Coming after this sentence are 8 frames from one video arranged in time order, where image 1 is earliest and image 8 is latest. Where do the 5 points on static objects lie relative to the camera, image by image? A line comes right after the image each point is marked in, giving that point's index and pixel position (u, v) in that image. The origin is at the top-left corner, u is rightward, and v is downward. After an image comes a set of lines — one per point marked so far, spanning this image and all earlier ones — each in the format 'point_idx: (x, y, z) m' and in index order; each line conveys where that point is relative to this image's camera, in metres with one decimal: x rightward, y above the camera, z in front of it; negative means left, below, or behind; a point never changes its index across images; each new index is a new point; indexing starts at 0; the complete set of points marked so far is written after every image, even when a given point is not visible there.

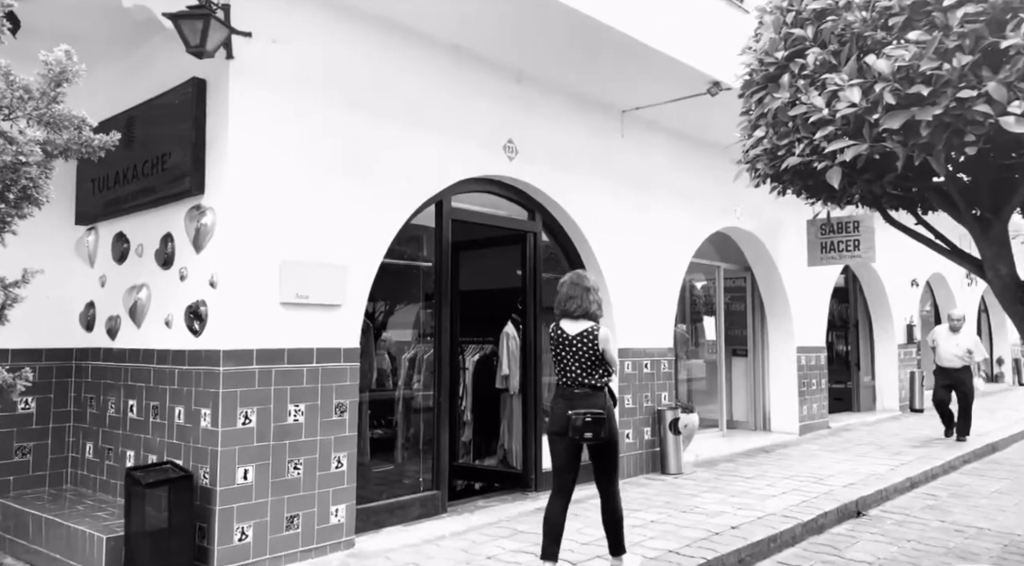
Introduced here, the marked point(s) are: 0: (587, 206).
0: (+0.5, +0.7, +8.3) m
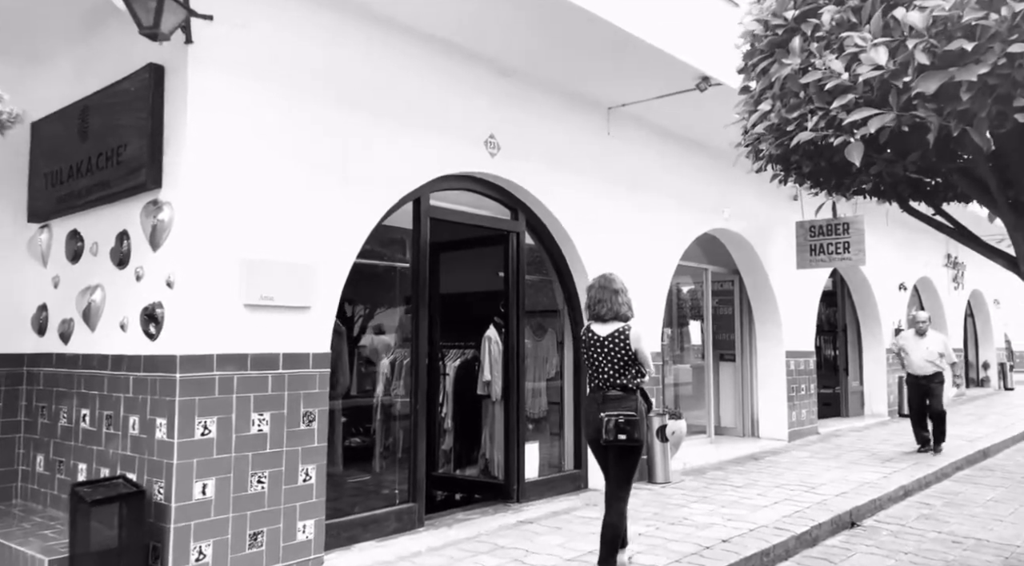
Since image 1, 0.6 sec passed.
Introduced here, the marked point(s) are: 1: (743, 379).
0: (+0.5, +0.7, +8.0) m
1: (+3.1, -1.3, +12.6) m
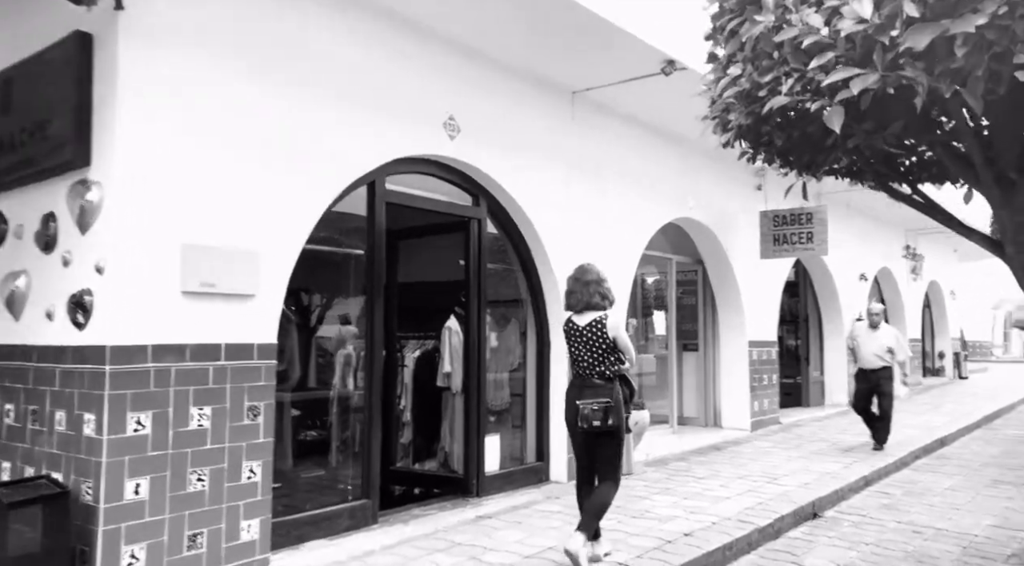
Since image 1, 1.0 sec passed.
0: (+0.2, +0.8, +7.8) m
1: (+2.6, -1.1, +12.5) m
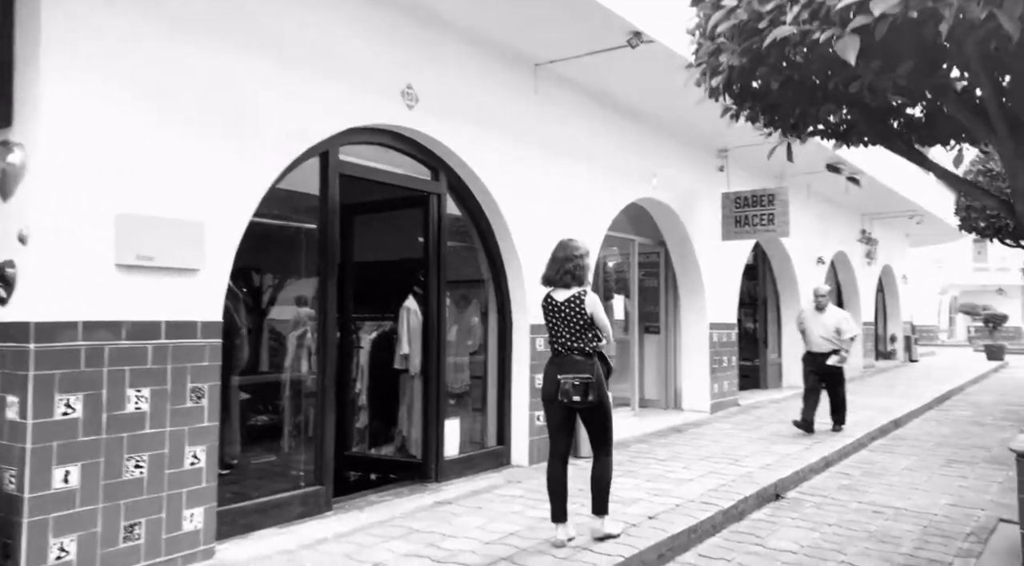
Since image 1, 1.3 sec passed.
0: (-0.1, +1.0, +7.6) m
1: (+2.1, -0.9, +12.4) m
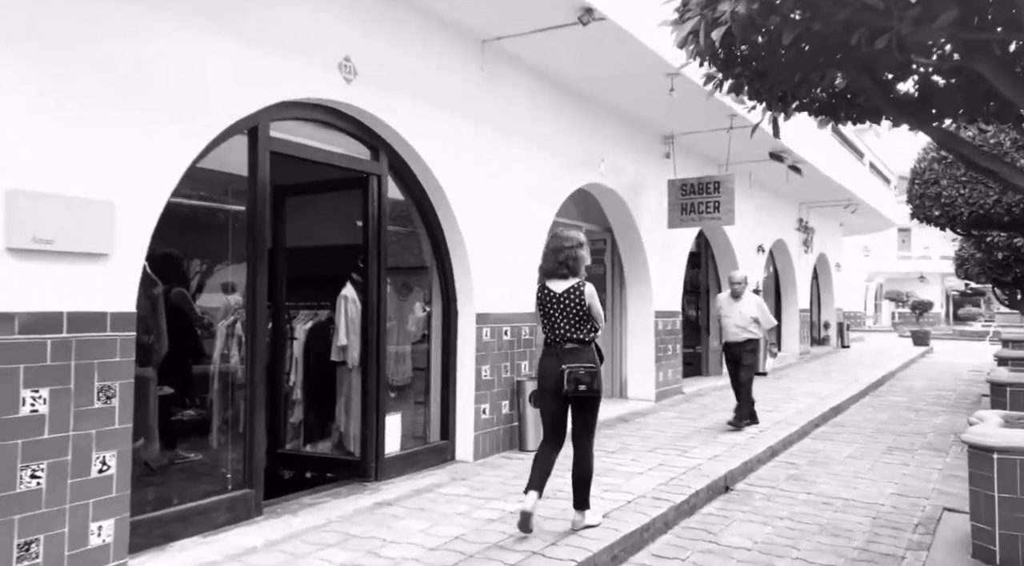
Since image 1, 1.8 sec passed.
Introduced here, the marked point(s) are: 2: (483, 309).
0: (-0.6, +1.1, +7.2) m
1: (+1.3, -0.7, +12.2) m
2: (-0.2, -0.2, +7.9) m
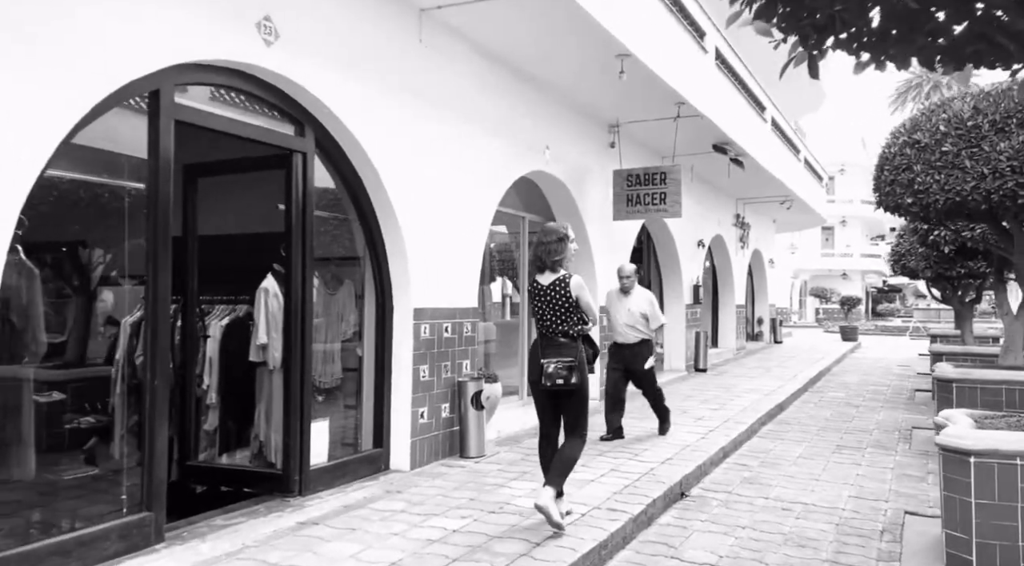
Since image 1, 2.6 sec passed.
0: (-1.0, +1.1, +6.6) m
1: (+0.5, -0.7, +11.7) m
2: (-0.7, -0.2, +7.3) m
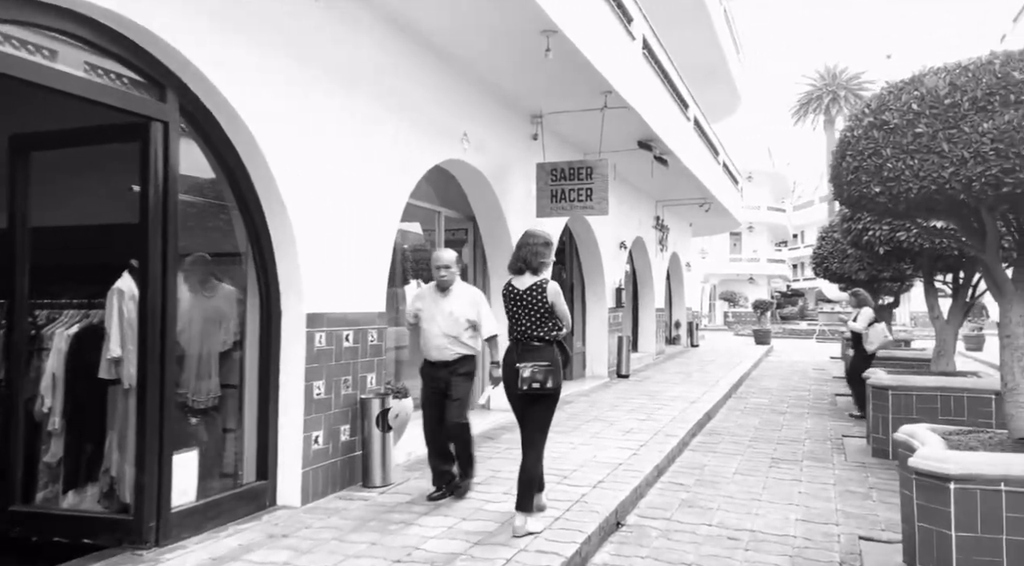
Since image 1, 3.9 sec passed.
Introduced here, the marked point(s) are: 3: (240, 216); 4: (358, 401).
0: (-1.5, +1.1, +5.5) m
1: (-0.5, -0.7, +10.7) m
2: (-1.3, -0.2, +6.2) m
3: (-1.7, +0.4, +5.8) m
4: (-1.1, -0.8, +6.6) m
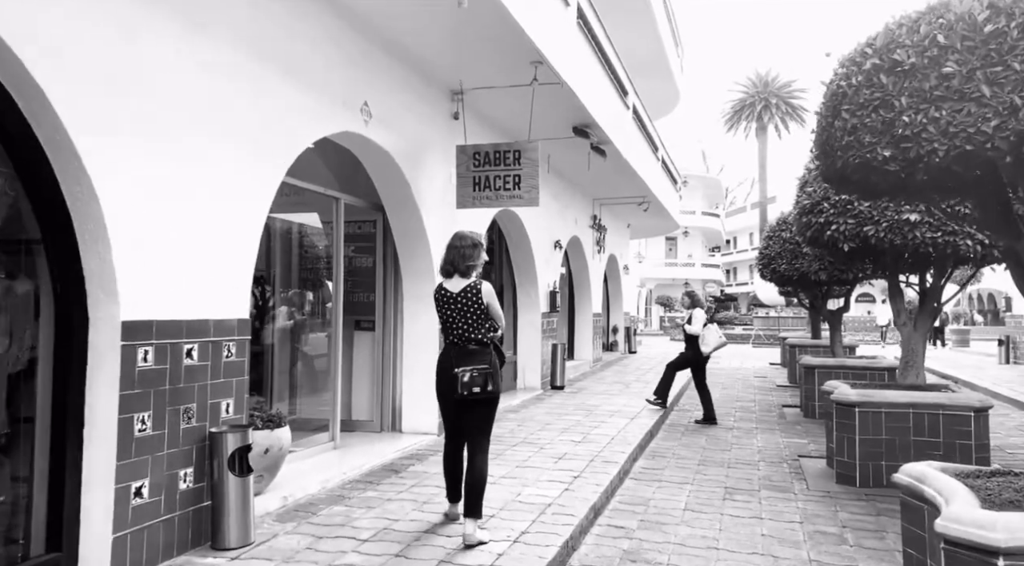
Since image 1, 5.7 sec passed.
0: (-2.0, +1.1, +3.9) m
1: (-1.3, -0.7, +9.1) m
2: (-1.8, -0.1, +4.6) m
3: (-2.2, +0.4, +4.2) m
4: (-1.6, -0.8, +4.9) m
